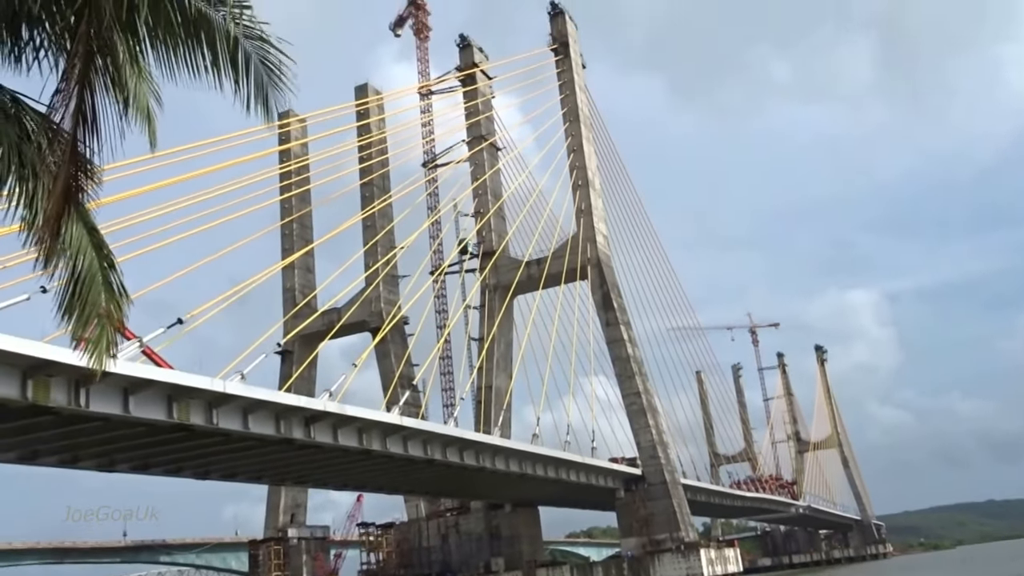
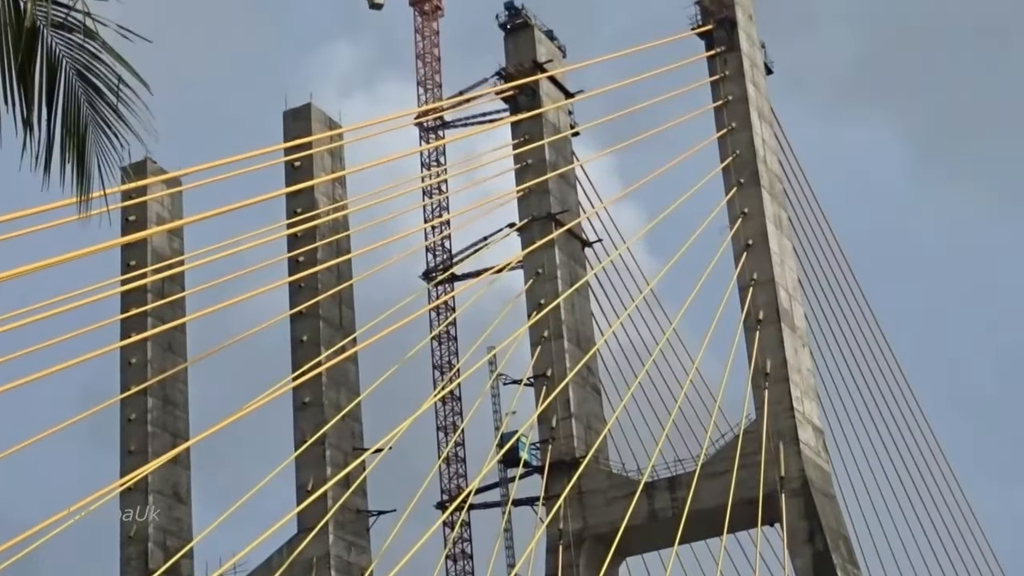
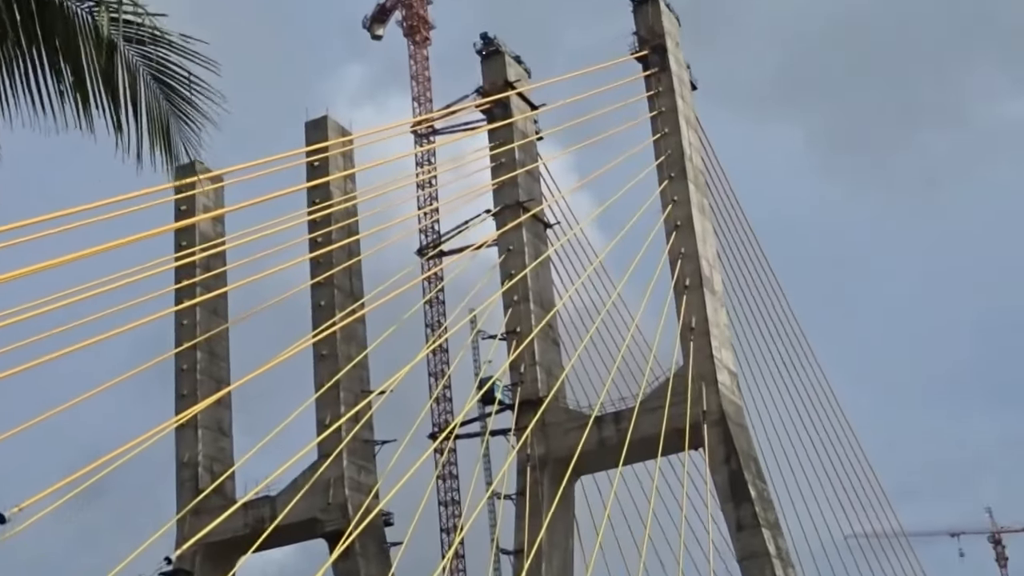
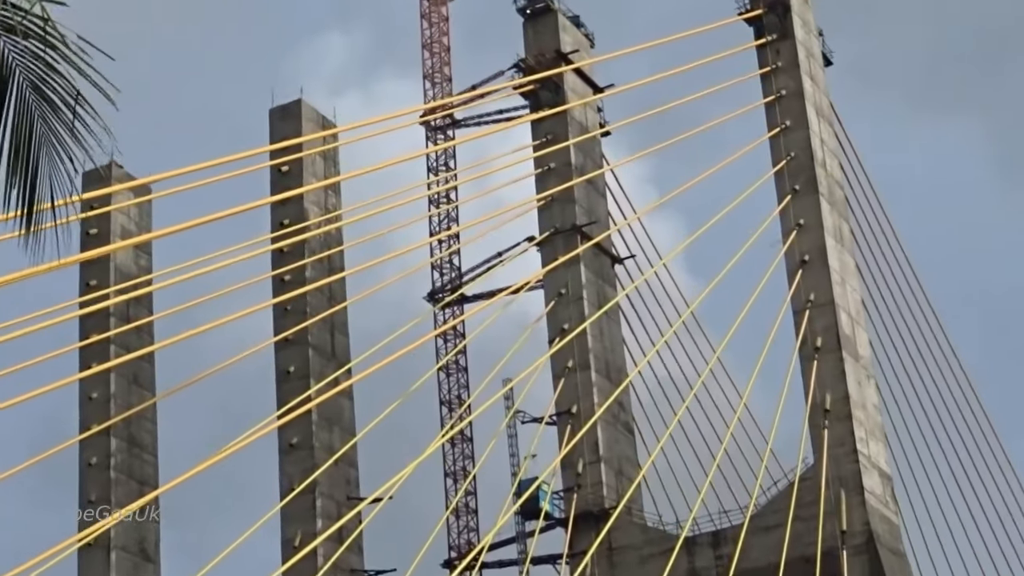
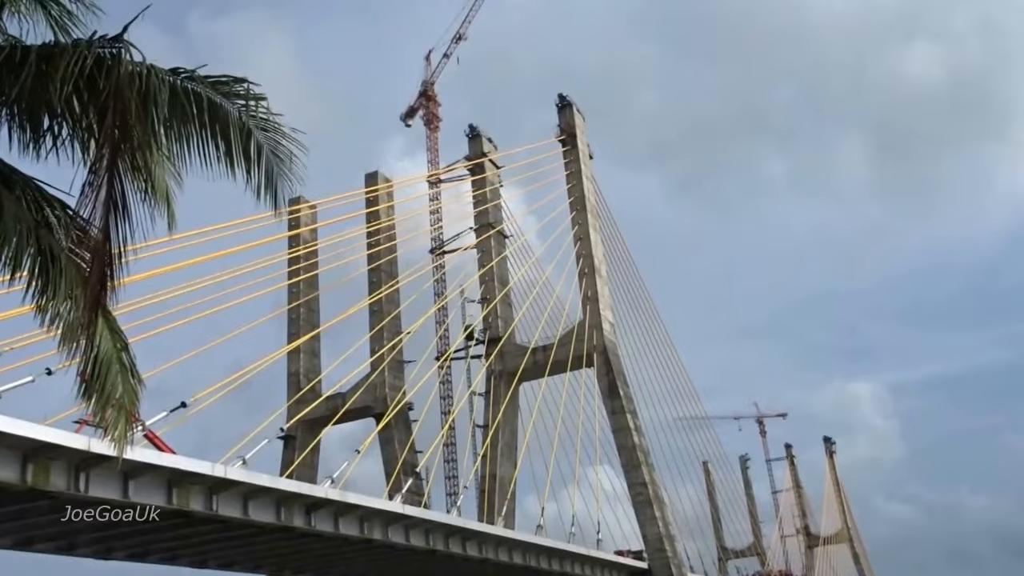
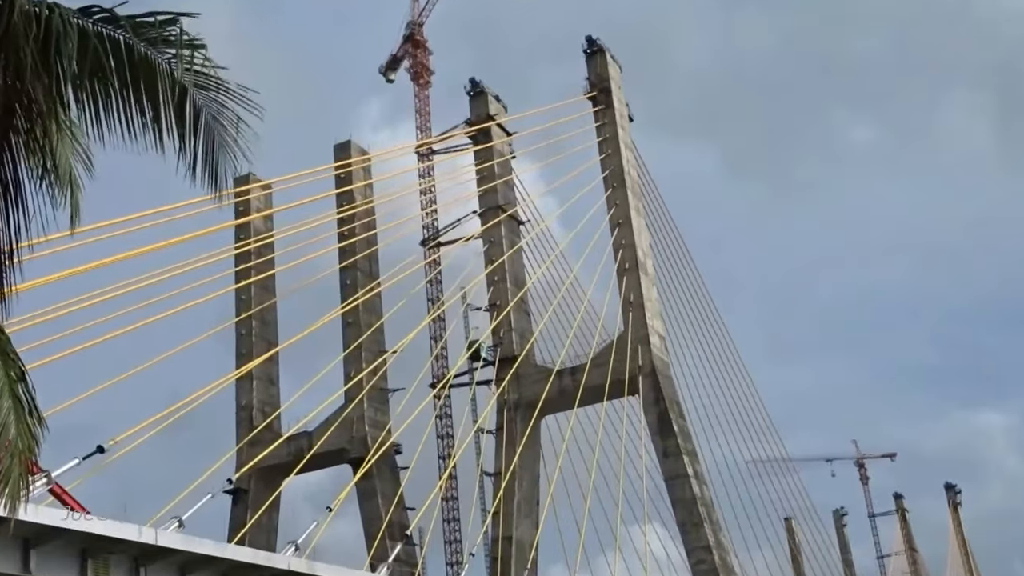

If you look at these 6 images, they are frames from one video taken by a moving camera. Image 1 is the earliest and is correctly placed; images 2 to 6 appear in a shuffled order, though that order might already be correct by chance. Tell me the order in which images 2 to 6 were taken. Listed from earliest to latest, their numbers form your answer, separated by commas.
5, 6, 3, 2, 4
